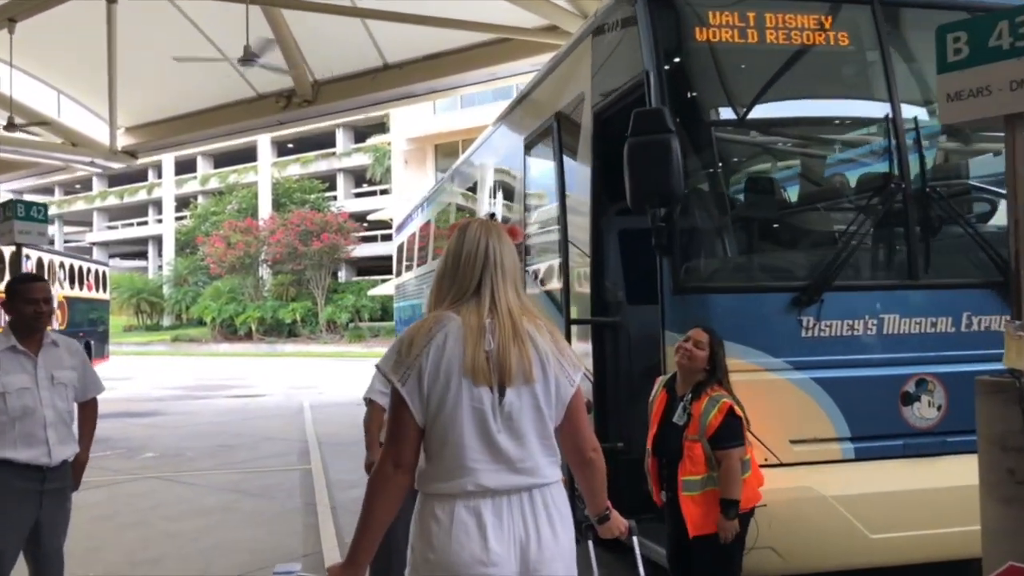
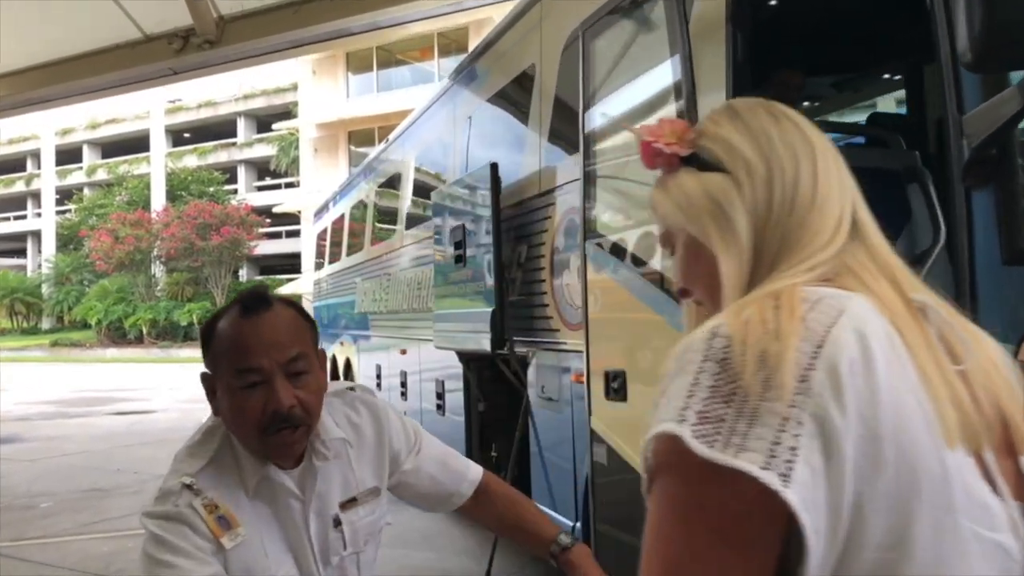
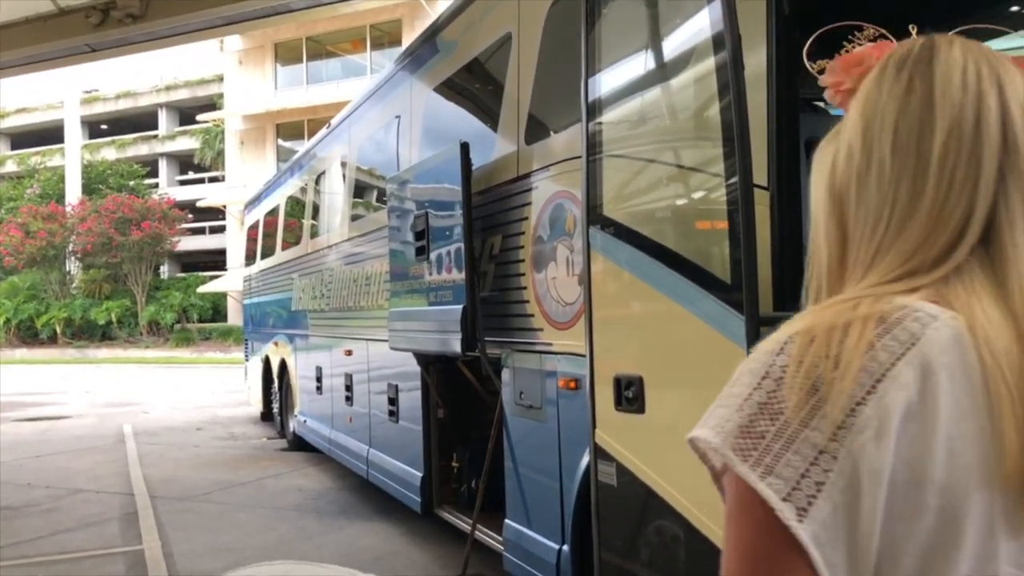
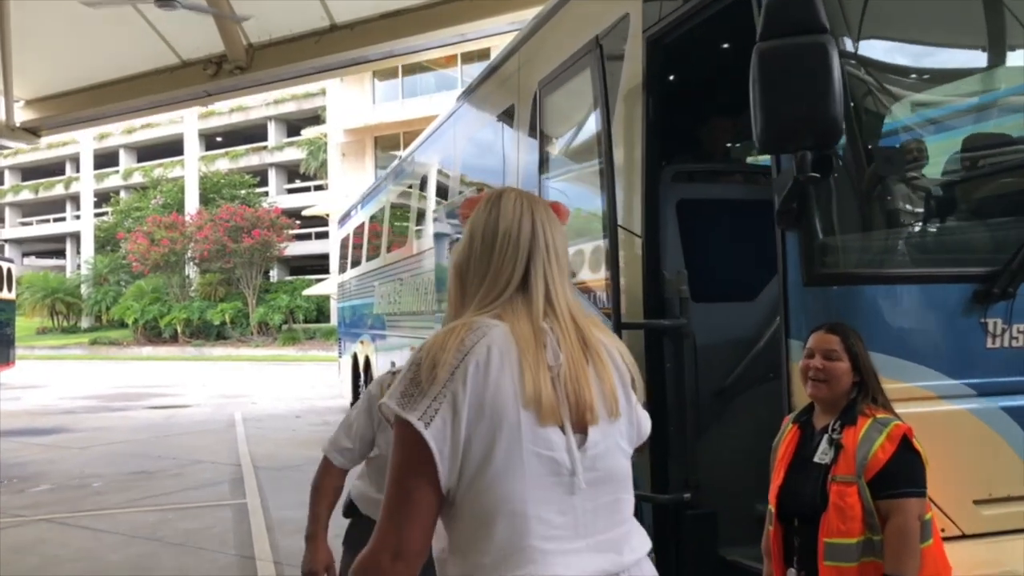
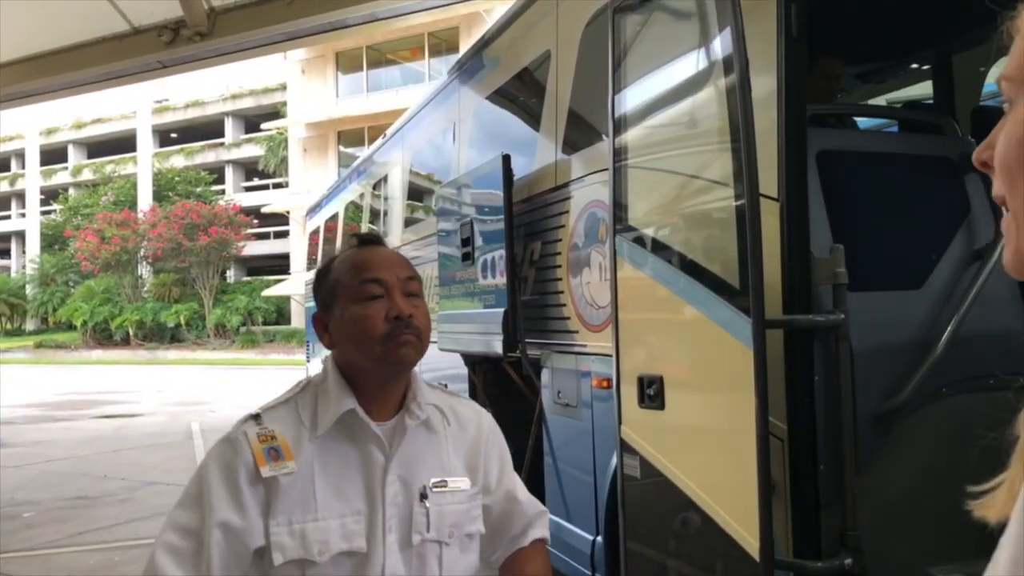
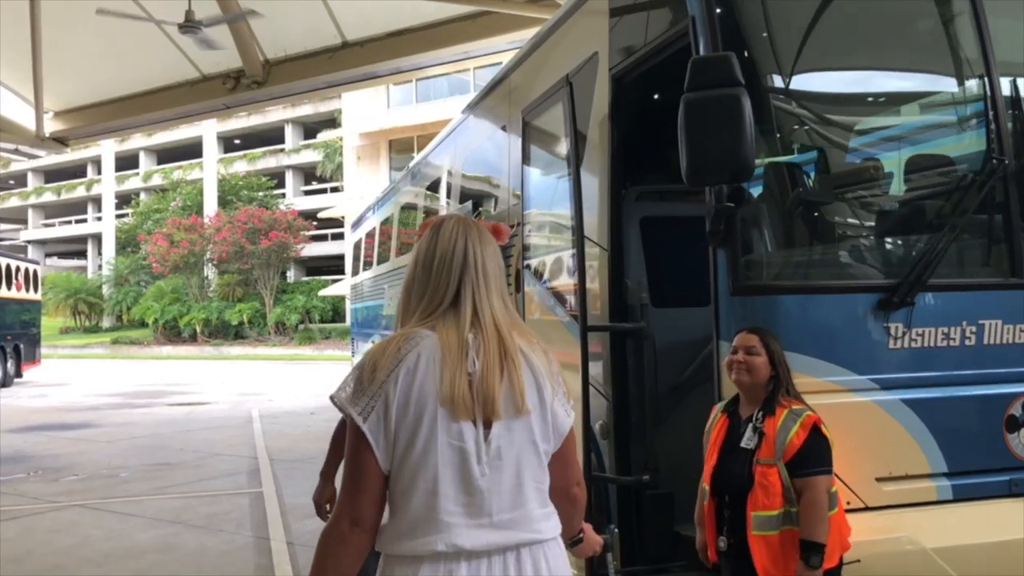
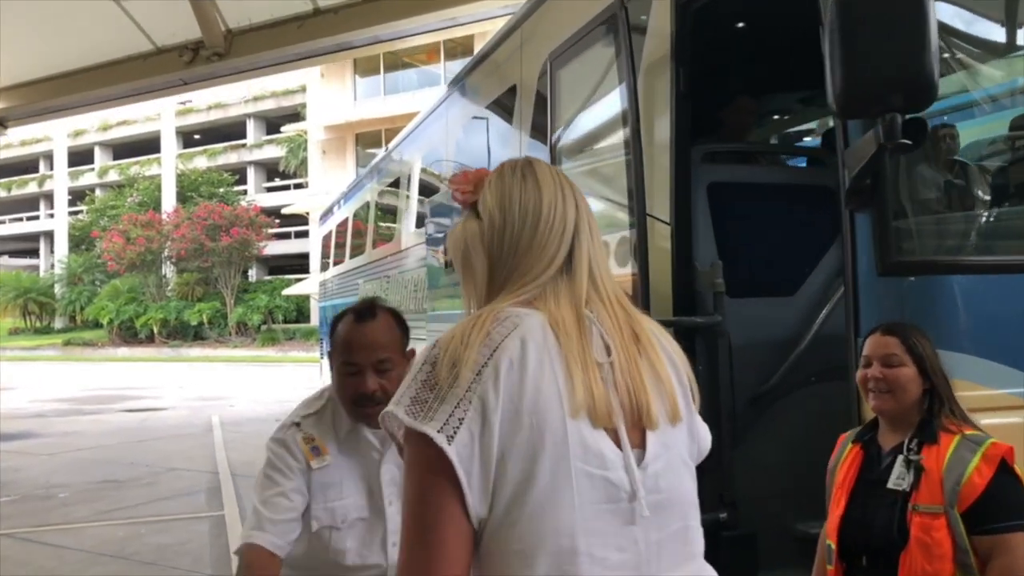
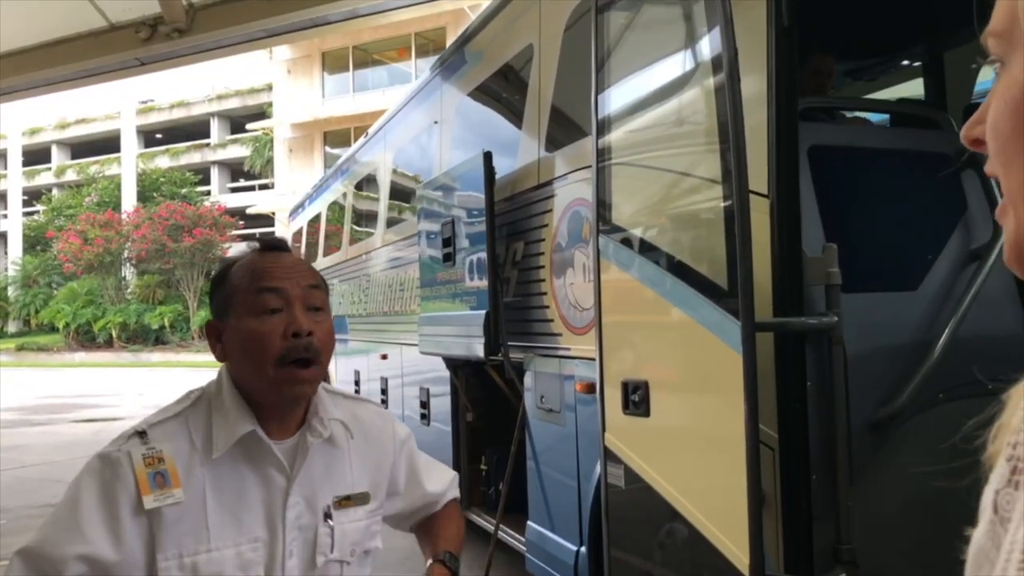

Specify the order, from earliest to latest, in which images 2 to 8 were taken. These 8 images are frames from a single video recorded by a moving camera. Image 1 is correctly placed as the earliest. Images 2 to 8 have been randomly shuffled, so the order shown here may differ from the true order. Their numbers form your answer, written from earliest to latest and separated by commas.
6, 4, 7, 2, 5, 8, 3
